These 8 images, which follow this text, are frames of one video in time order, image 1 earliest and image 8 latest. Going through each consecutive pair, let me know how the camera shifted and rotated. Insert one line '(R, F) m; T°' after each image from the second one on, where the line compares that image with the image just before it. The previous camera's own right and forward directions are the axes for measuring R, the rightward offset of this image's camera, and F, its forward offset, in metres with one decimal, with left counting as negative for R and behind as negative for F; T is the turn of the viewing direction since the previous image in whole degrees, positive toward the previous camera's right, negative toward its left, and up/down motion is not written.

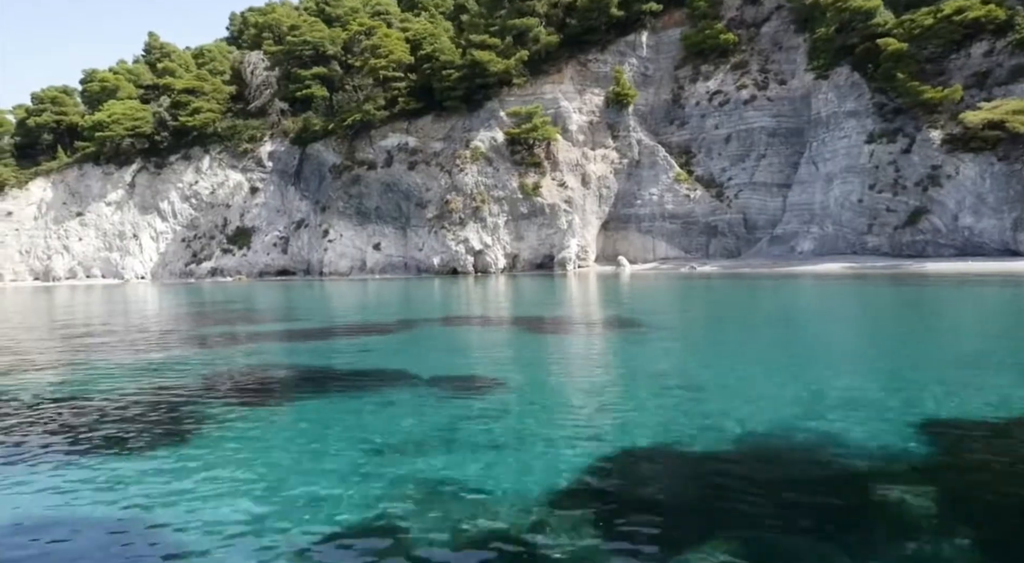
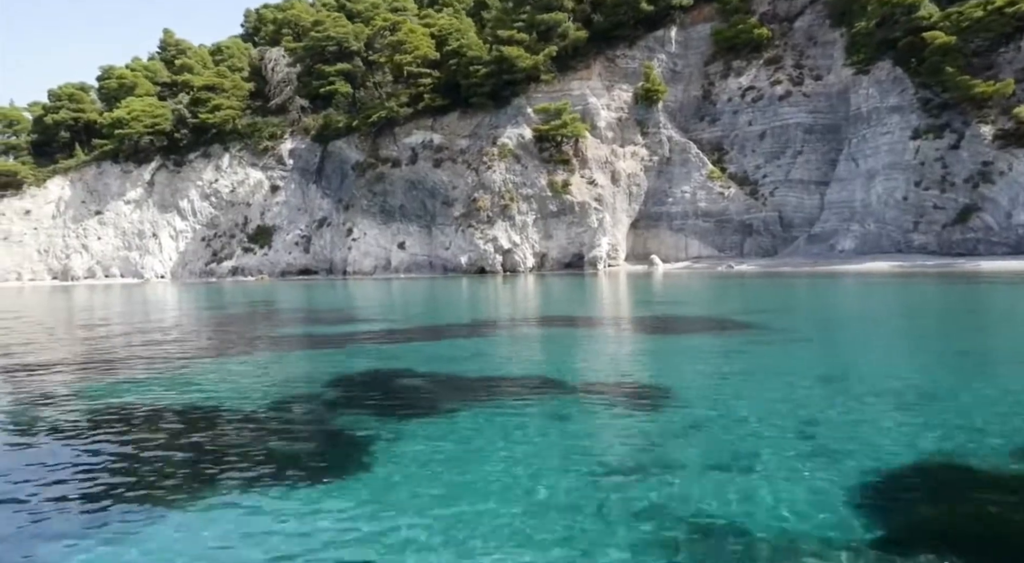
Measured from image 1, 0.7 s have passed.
(-1.4, +0.6) m; 0°
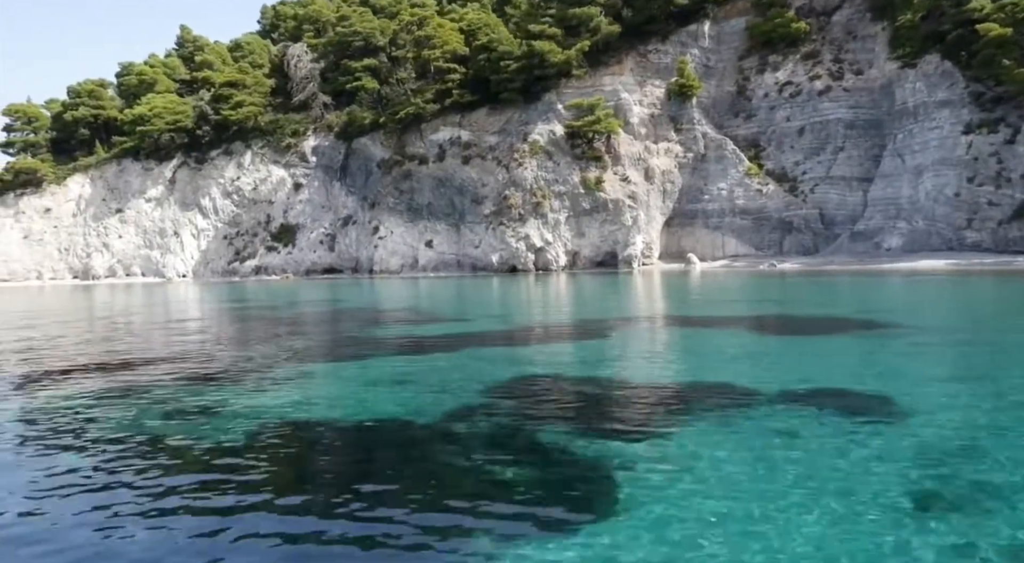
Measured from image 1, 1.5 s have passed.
(-1.5, +0.7) m; 0°
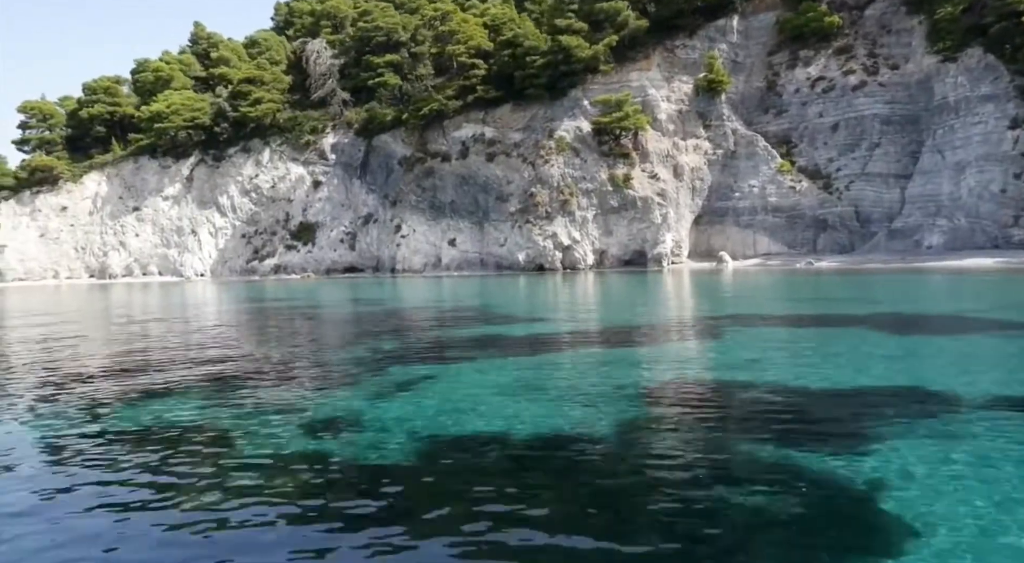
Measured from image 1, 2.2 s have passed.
(-1.2, +0.7) m; 0°
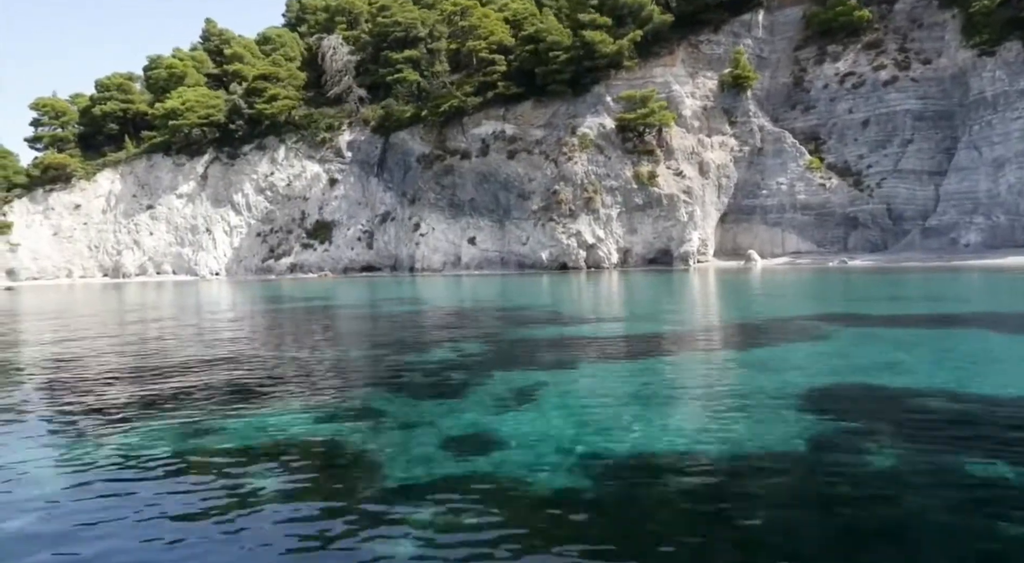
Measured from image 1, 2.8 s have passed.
(-1.1, +0.6) m; 0°
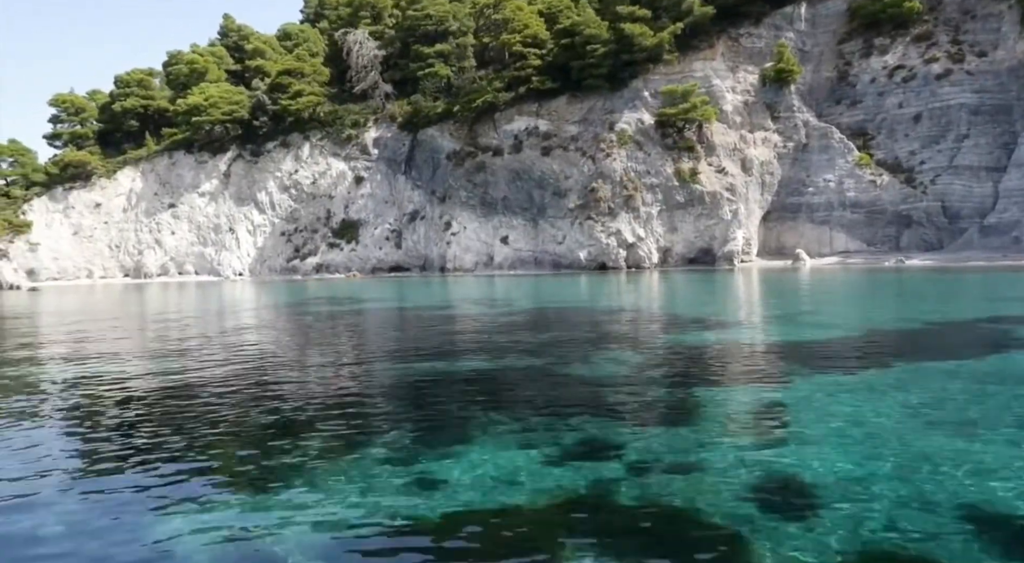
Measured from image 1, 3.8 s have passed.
(-1.7, +1.1) m; 0°
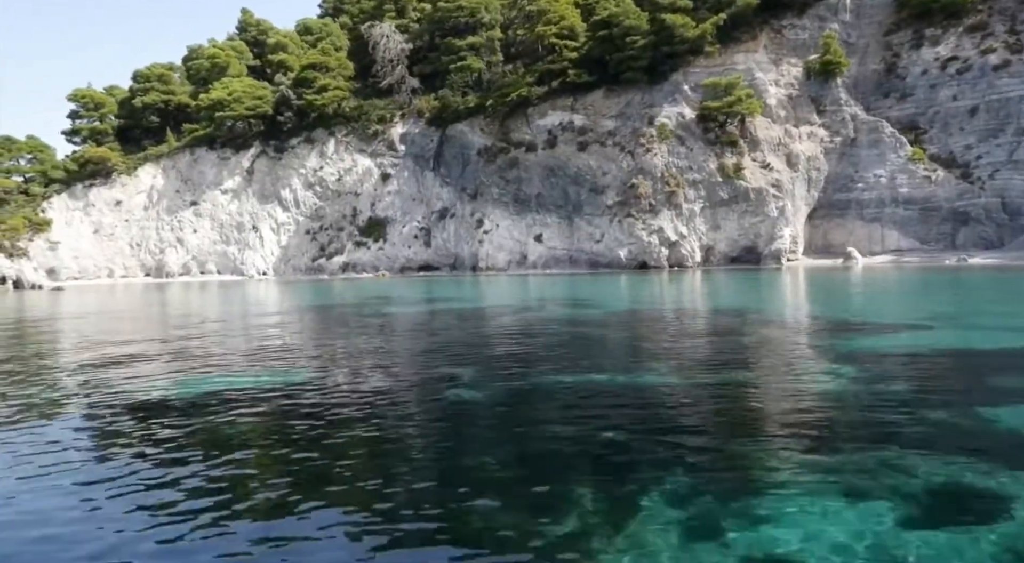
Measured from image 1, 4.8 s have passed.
(-1.6, +1.2) m; 0°
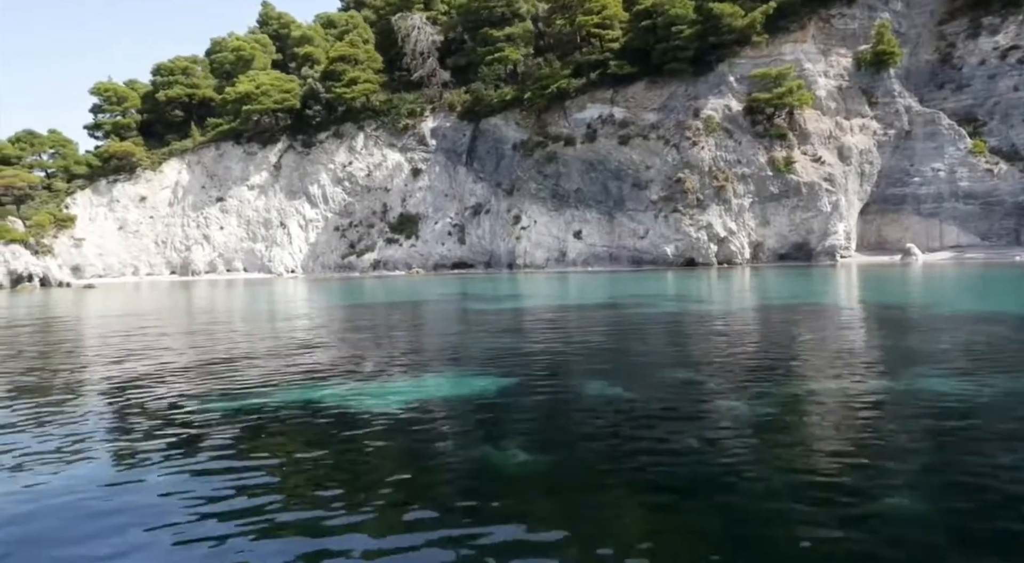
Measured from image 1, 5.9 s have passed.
(-1.8, +1.2) m; 0°
